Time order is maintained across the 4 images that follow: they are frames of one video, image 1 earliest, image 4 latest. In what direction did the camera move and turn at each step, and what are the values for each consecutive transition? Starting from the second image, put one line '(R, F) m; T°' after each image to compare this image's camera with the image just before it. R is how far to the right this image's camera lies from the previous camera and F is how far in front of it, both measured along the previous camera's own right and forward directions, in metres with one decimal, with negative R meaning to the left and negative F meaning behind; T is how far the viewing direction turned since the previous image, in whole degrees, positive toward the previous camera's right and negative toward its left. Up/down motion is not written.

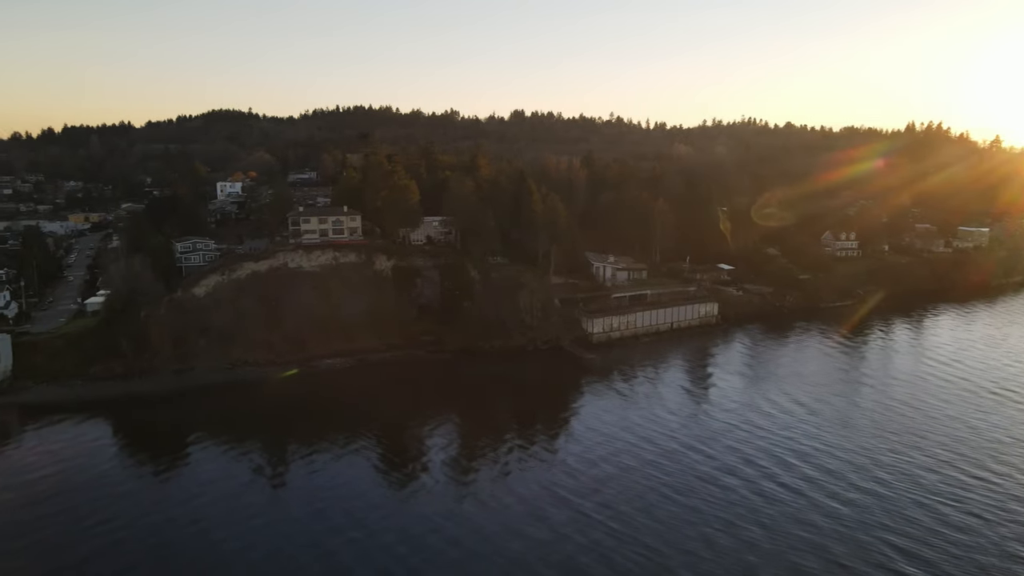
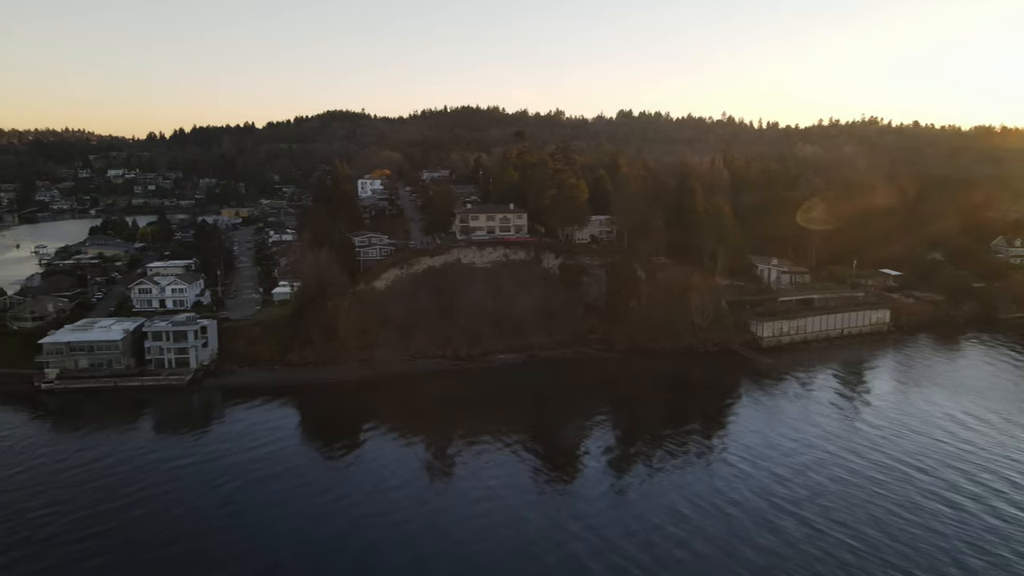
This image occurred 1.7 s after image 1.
(-1.8, -0.1) m; -7°
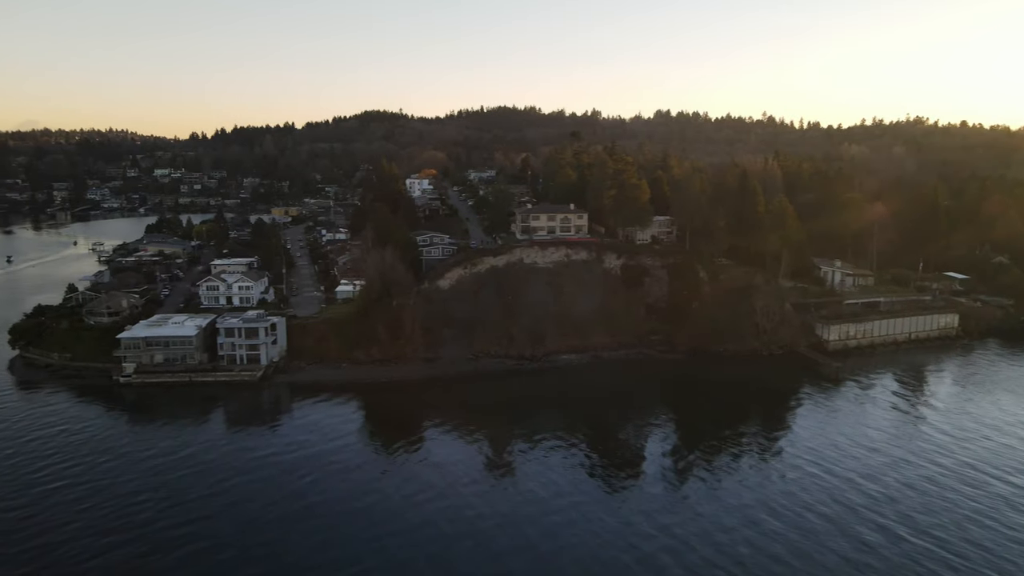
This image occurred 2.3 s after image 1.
(-0.7, 0.0) m; -2°
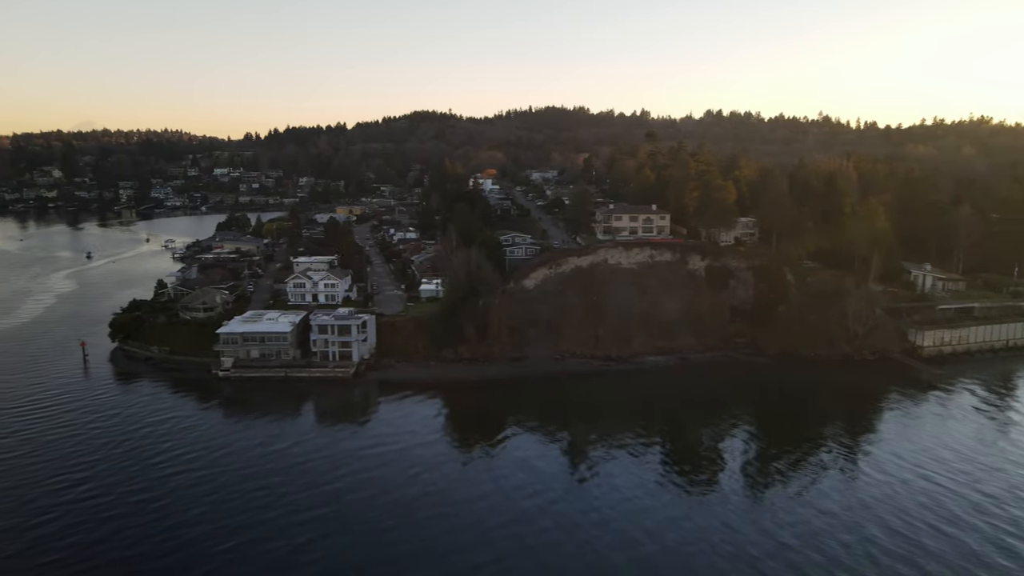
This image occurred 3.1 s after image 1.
(-1.0, 0.0) m; -3°
